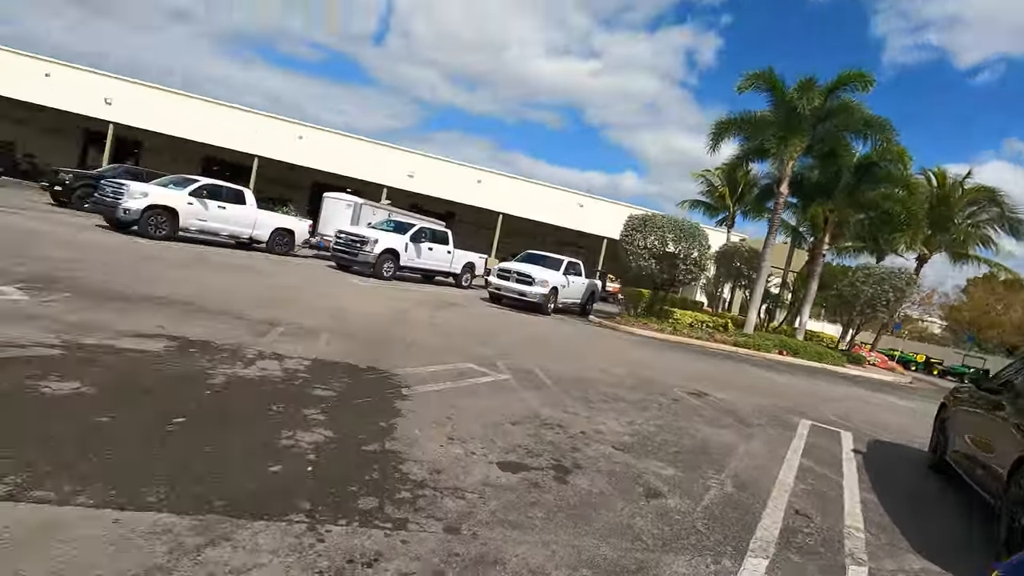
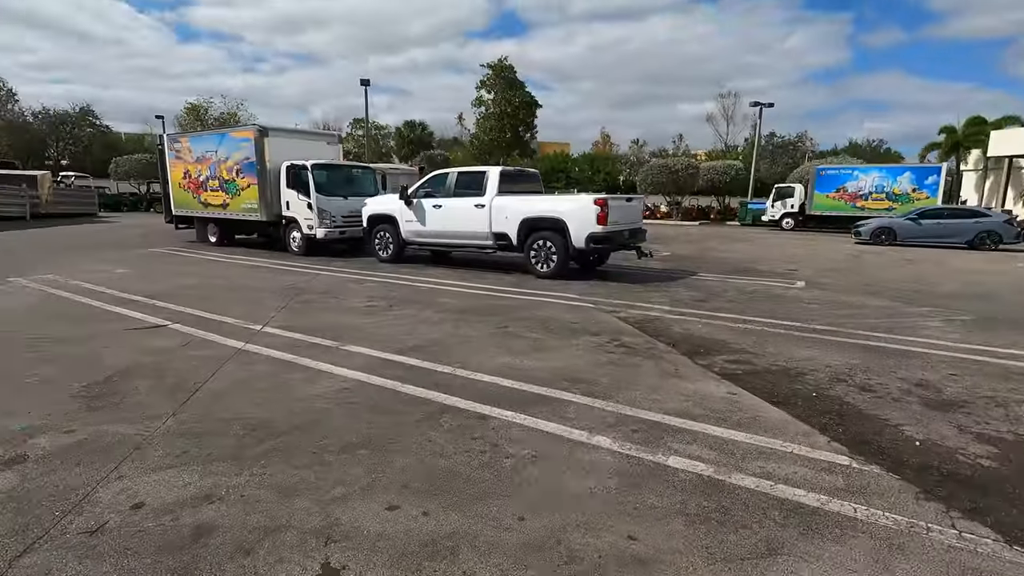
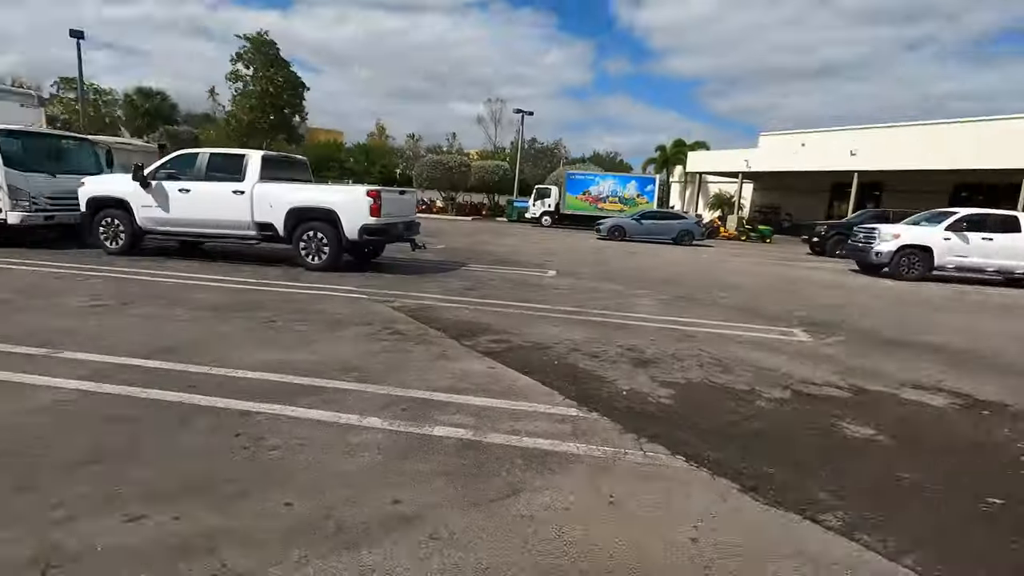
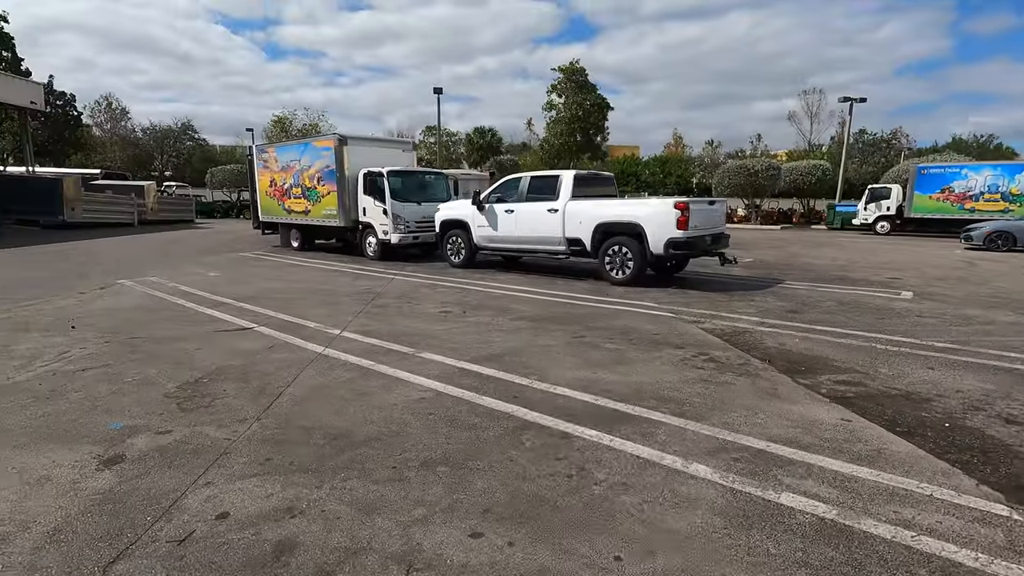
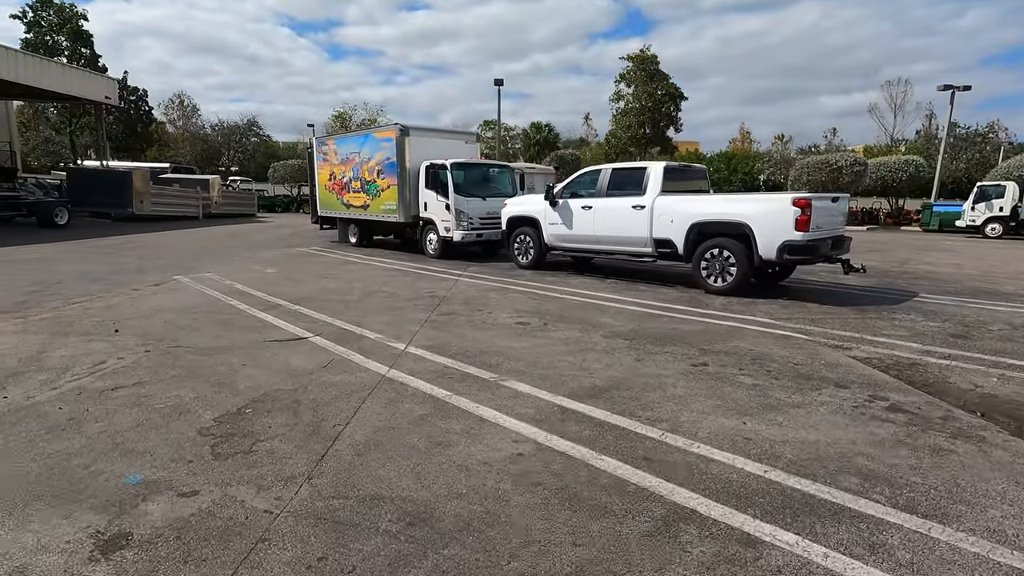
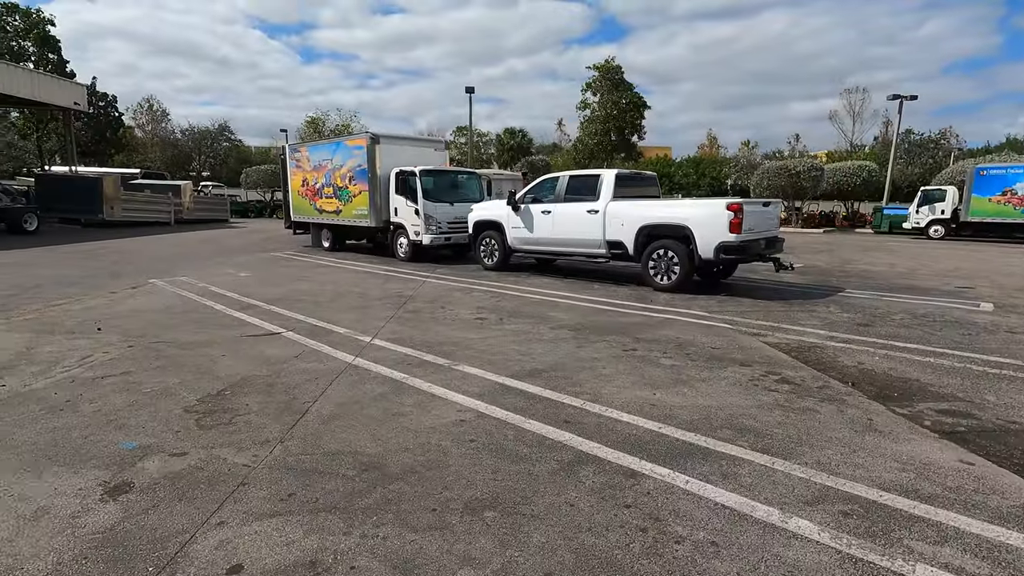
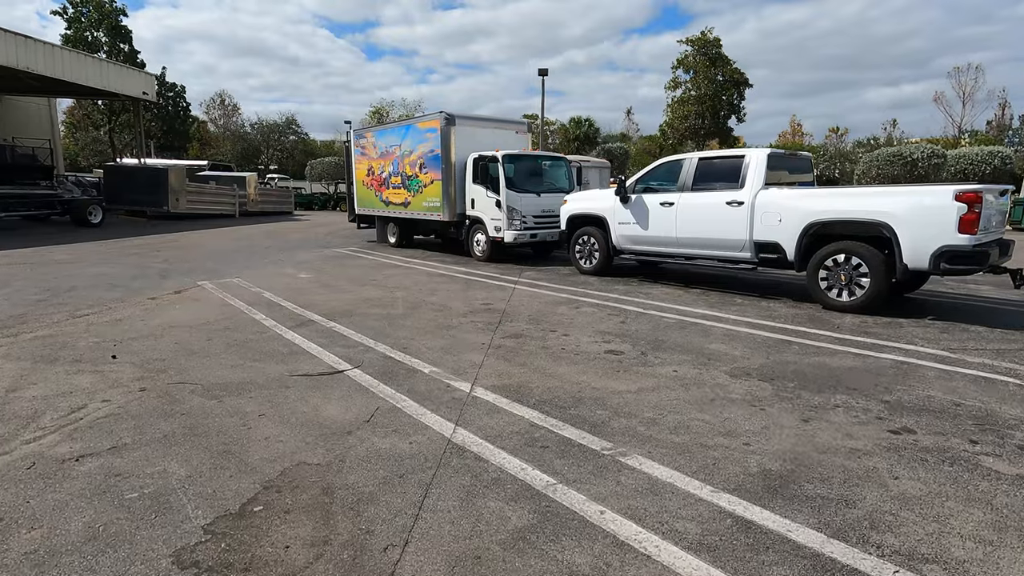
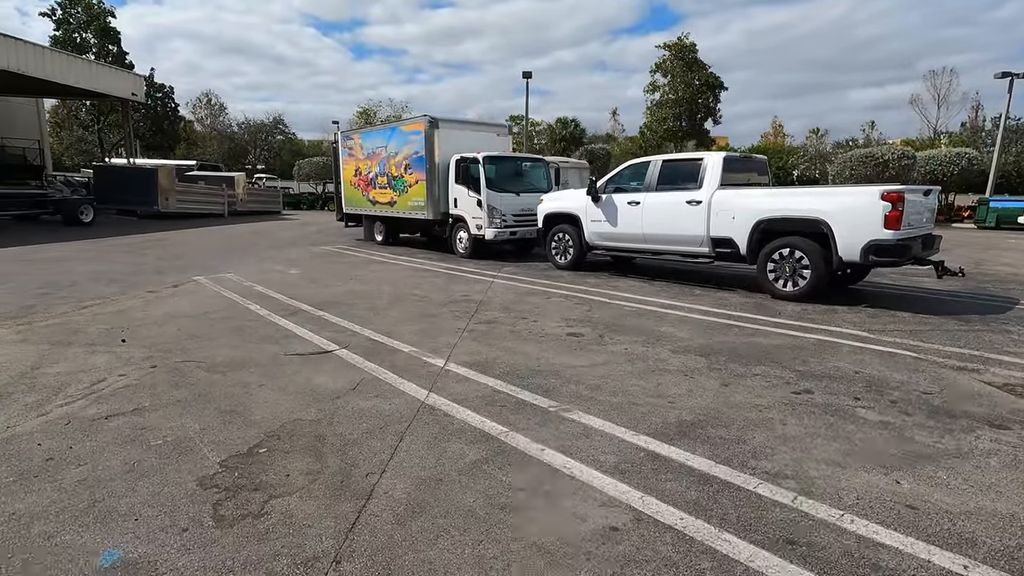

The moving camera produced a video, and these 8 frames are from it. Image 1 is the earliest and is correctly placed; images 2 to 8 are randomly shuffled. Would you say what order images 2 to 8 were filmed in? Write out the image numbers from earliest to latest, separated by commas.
3, 2, 4, 6, 5, 8, 7
